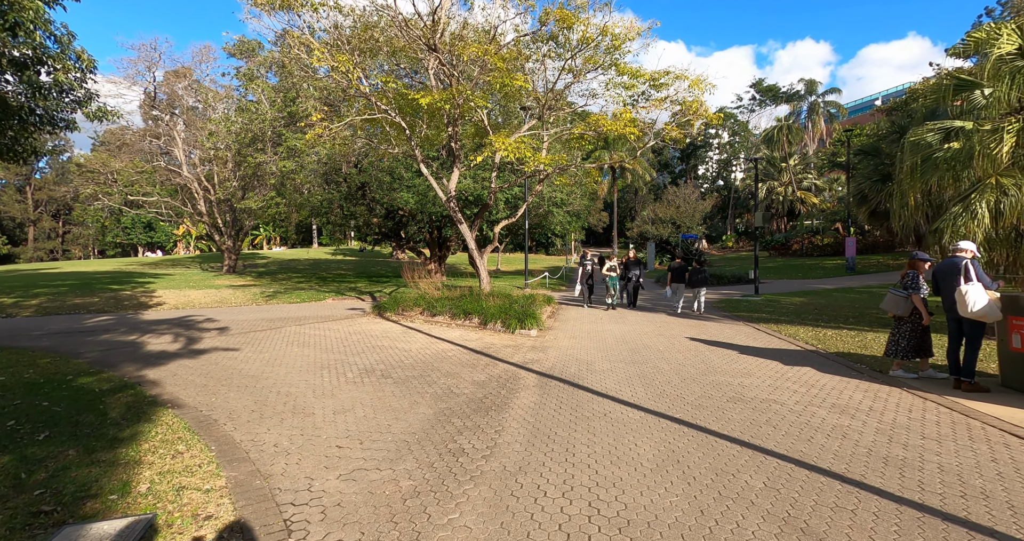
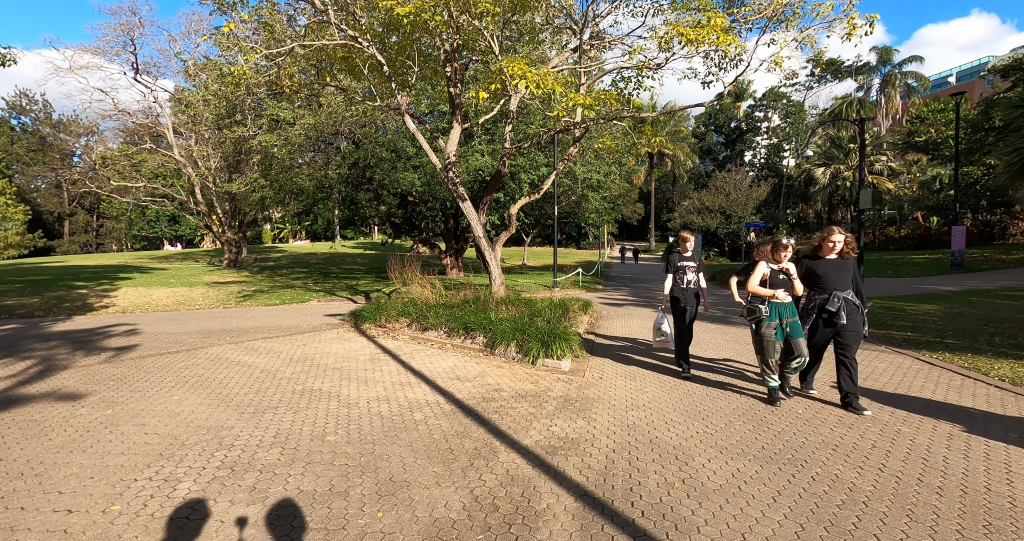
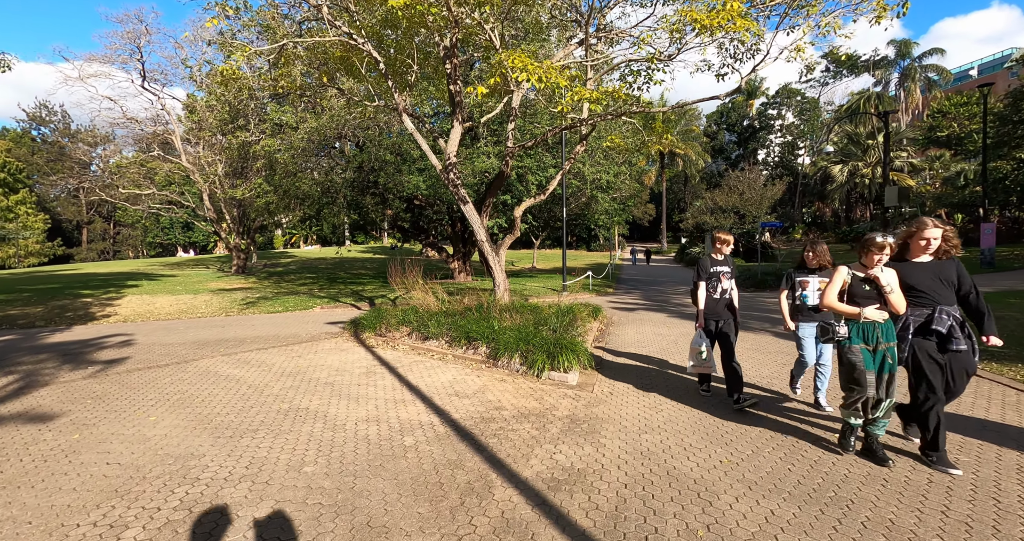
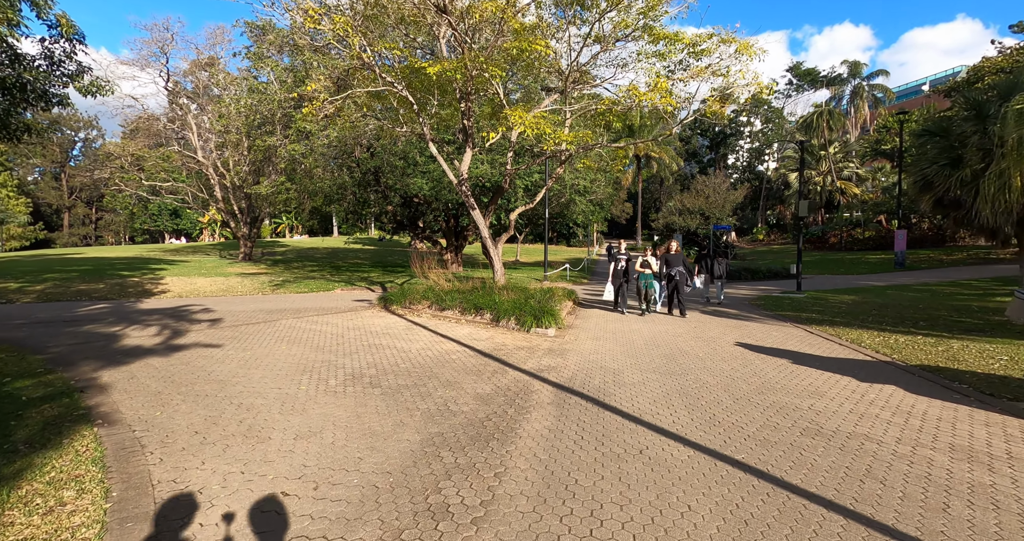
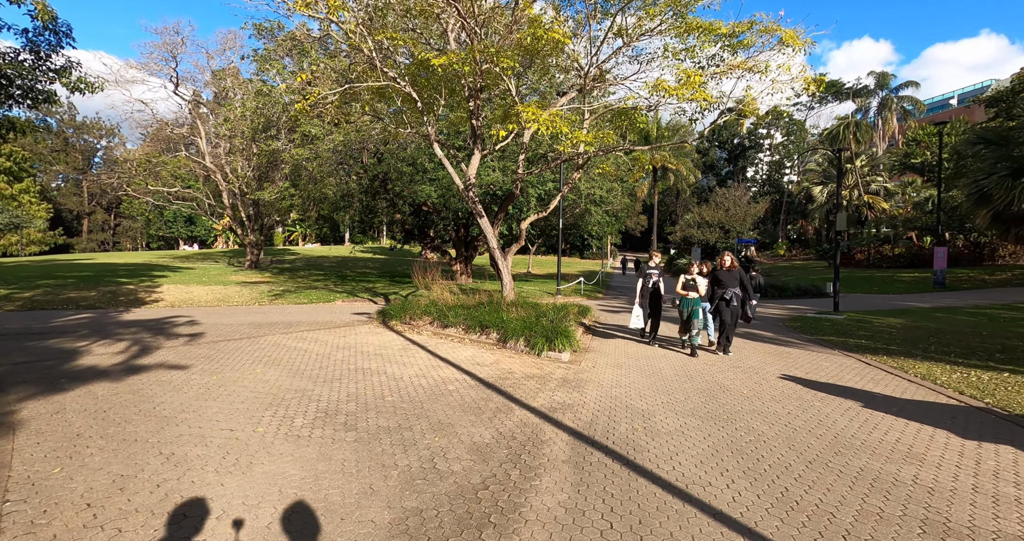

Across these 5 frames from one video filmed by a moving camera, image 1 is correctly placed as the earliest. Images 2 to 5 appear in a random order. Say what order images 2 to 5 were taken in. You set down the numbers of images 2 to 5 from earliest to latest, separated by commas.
4, 5, 2, 3
